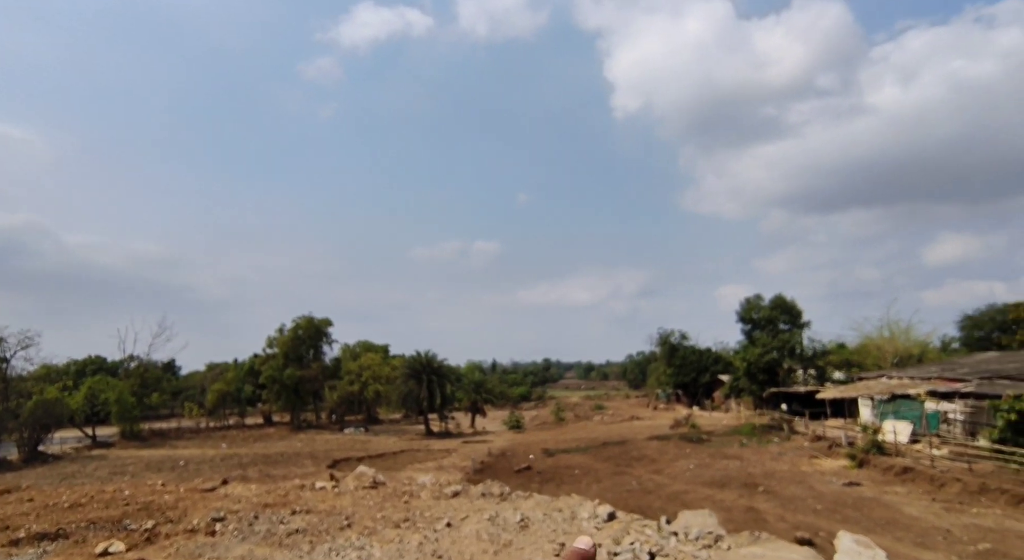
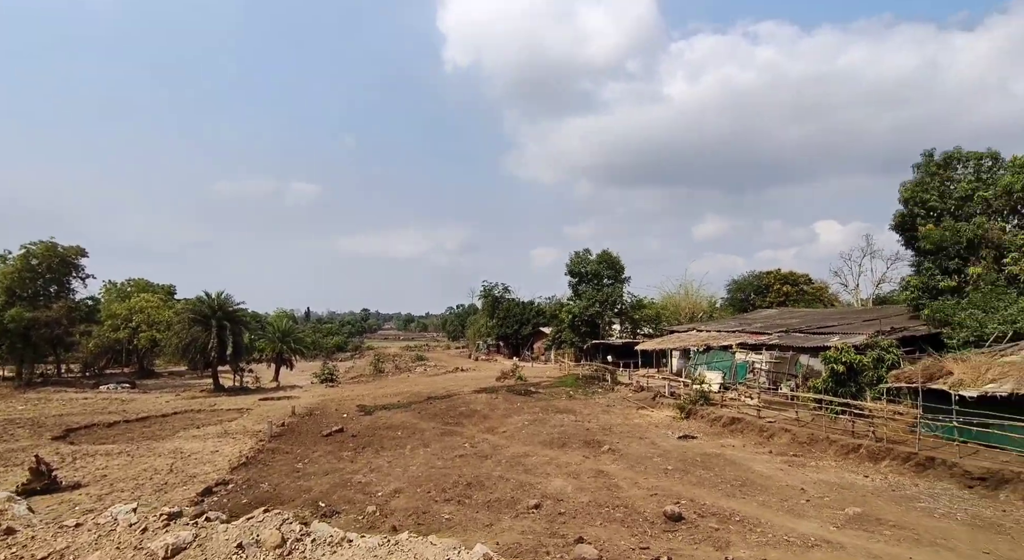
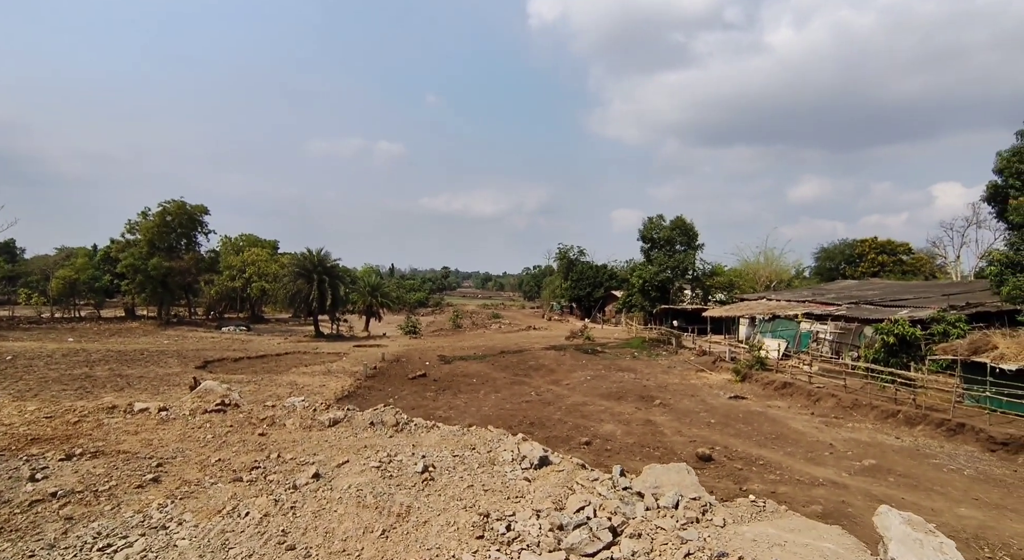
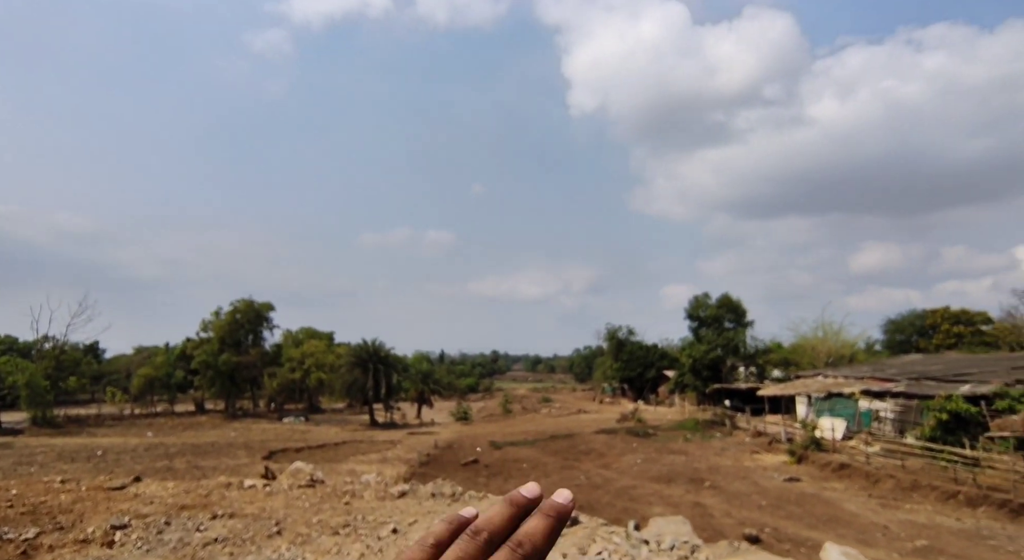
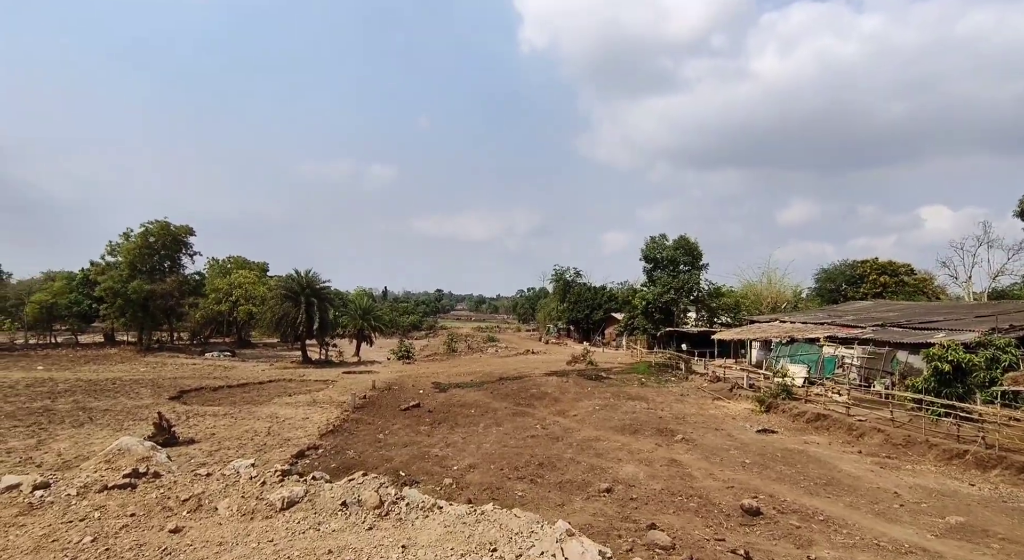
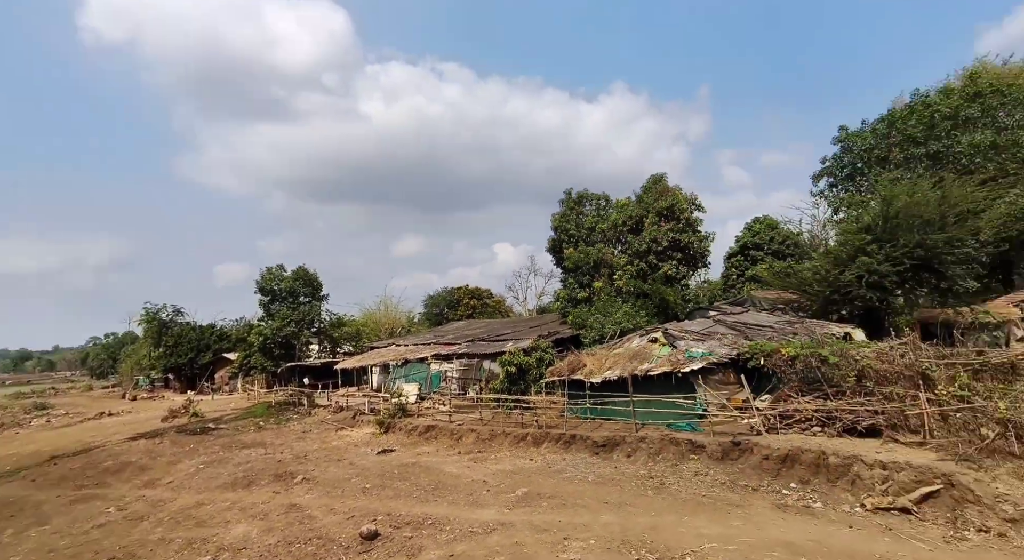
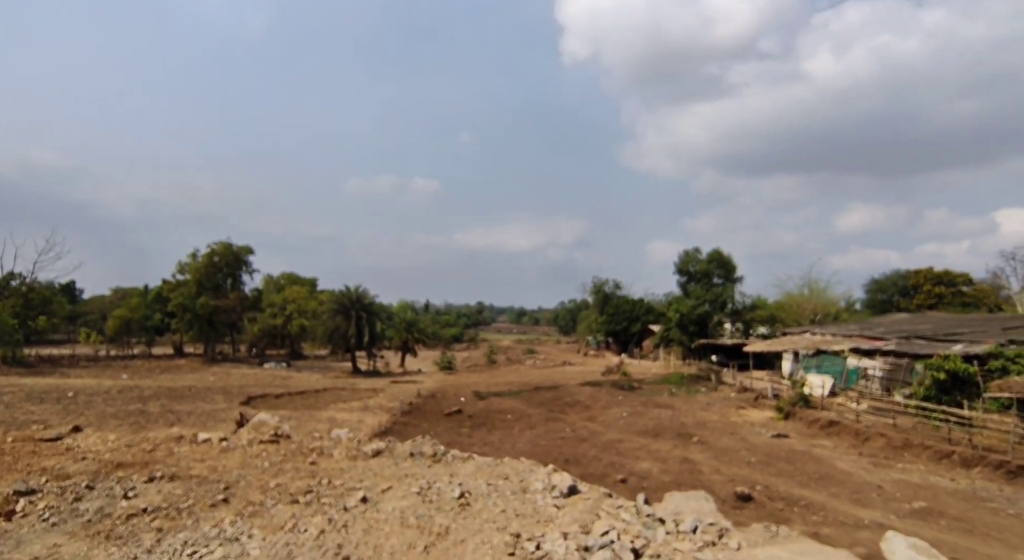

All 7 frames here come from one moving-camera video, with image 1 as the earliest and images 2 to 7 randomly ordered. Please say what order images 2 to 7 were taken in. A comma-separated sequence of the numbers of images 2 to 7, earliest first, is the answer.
4, 7, 3, 5, 2, 6
